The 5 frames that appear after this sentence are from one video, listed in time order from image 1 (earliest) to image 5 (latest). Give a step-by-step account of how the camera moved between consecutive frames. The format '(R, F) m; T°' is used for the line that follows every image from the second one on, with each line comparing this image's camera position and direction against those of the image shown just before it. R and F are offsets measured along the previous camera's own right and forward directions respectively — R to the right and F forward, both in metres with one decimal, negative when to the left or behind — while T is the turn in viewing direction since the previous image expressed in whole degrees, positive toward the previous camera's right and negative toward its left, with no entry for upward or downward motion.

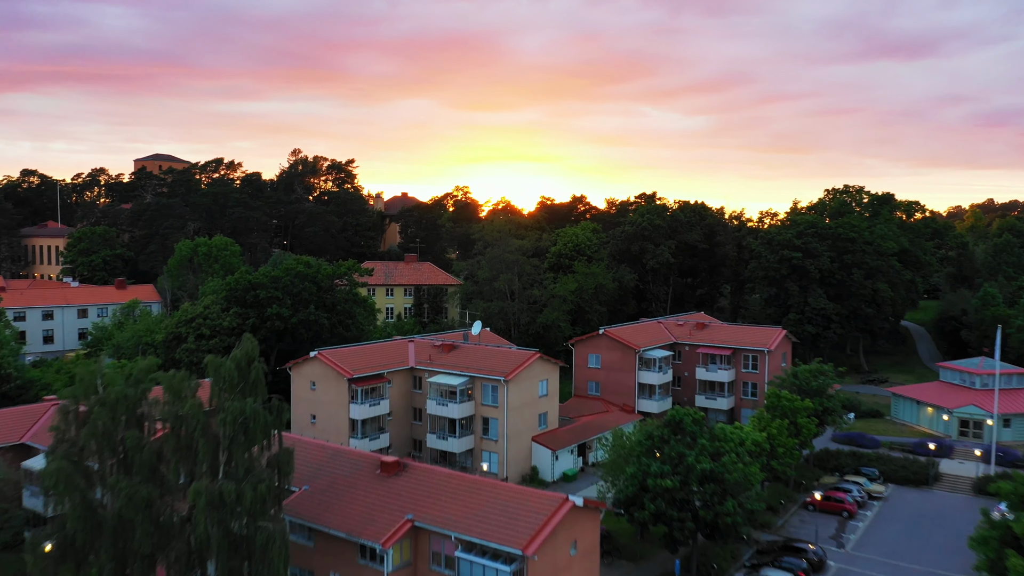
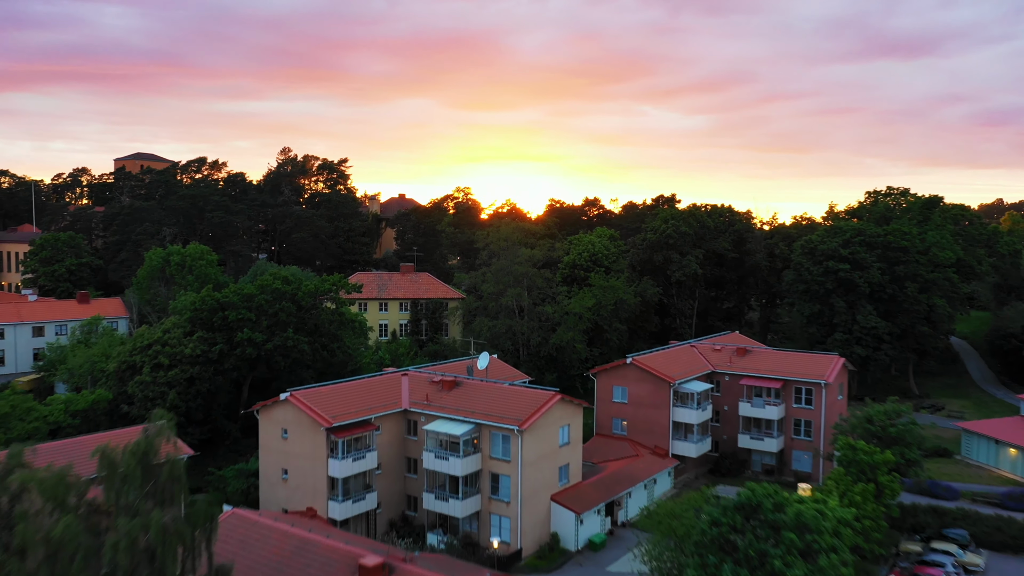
(-0.5, +5.8) m; 0°
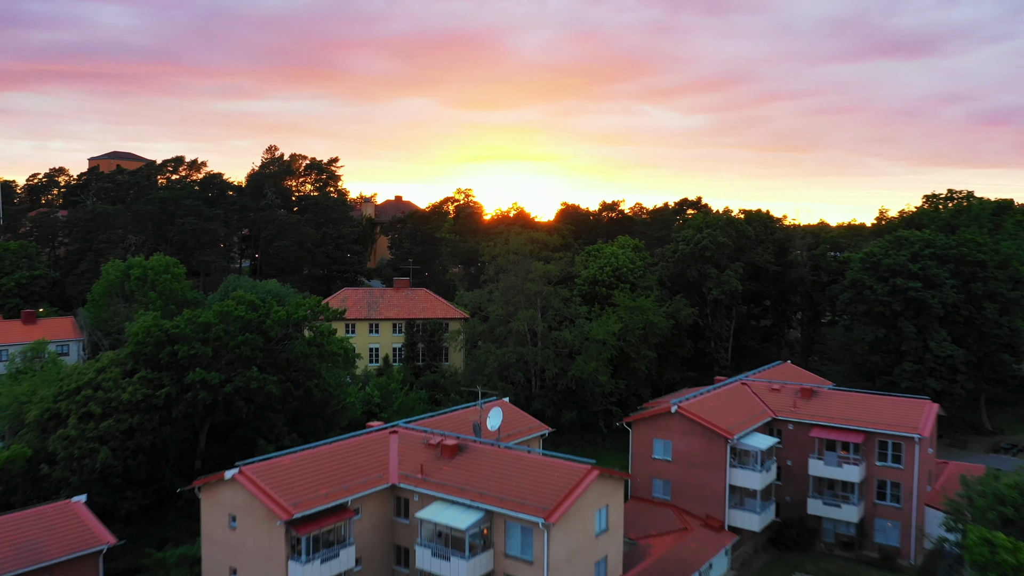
(-0.5, +6.5) m; 0°
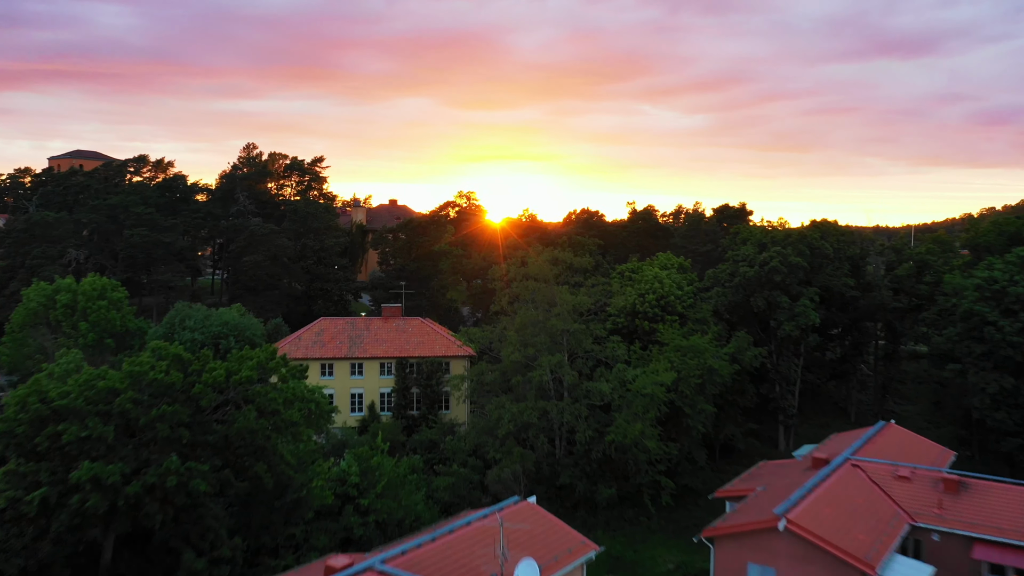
(-0.7, +8.5) m; 0°
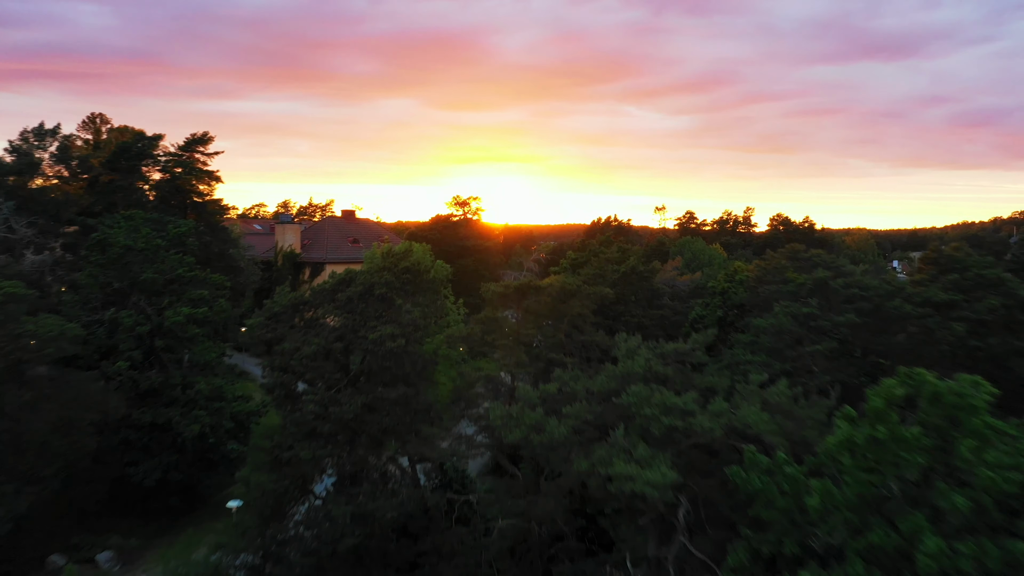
(-2.4, +28.0) m; +1°
